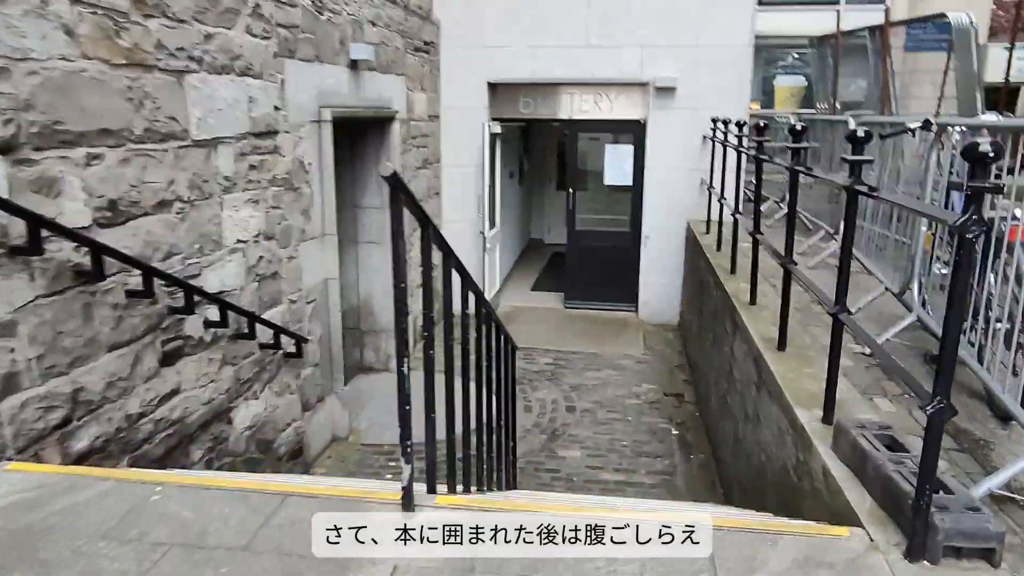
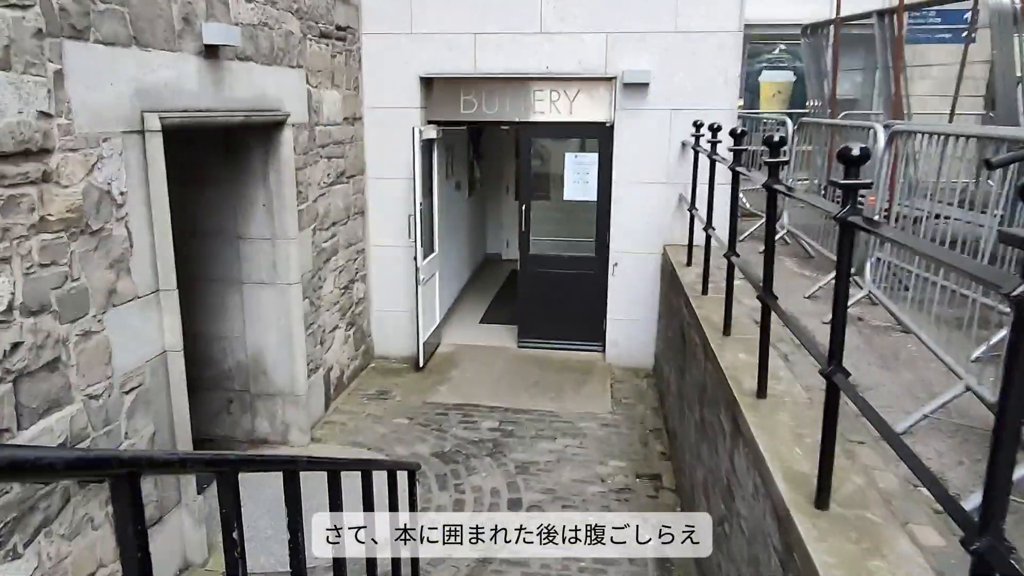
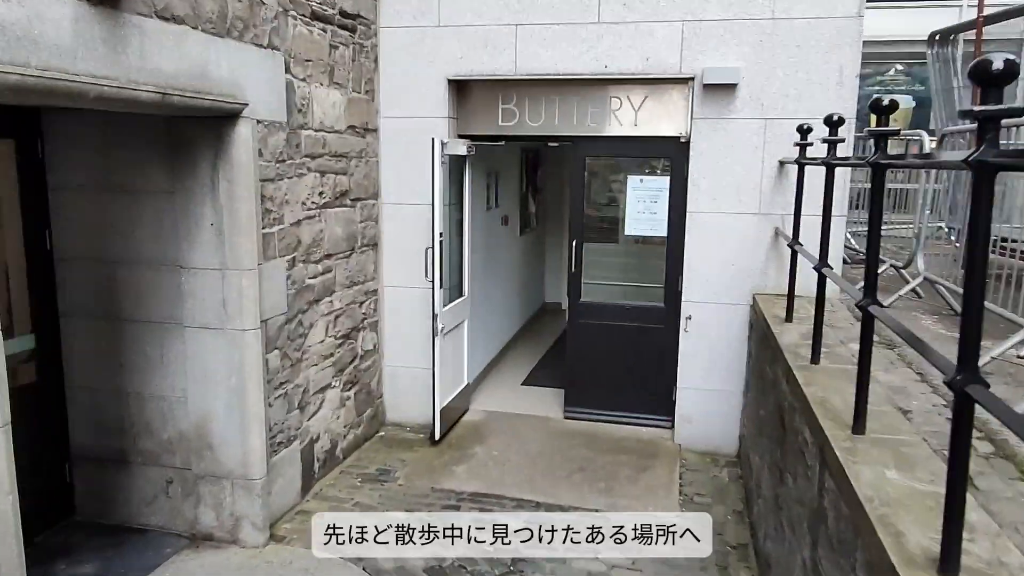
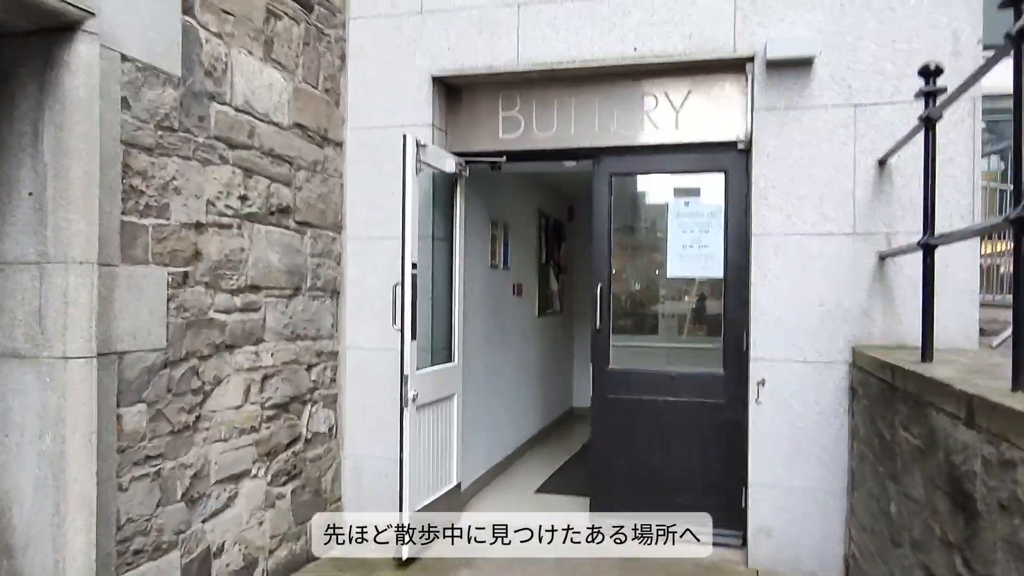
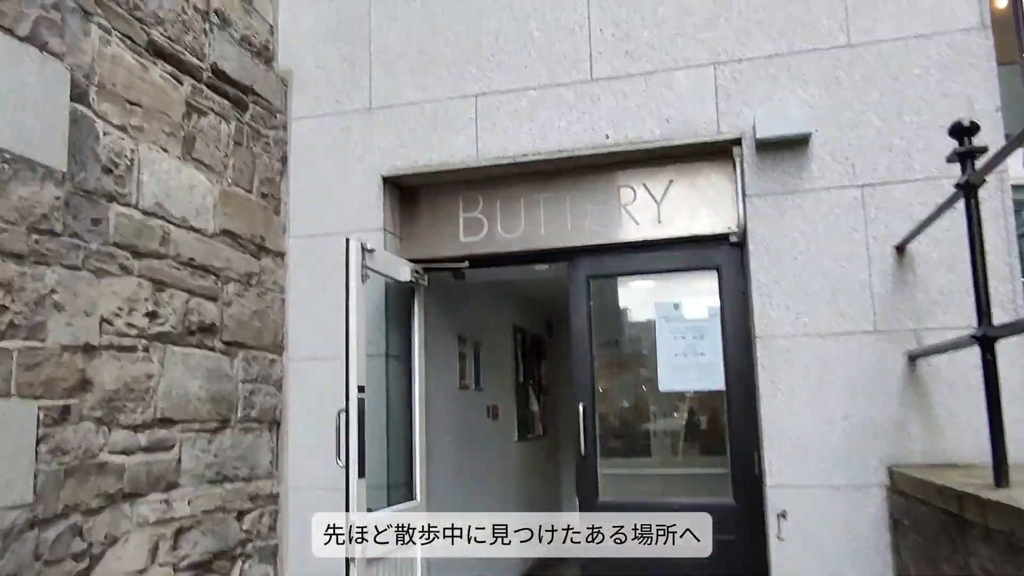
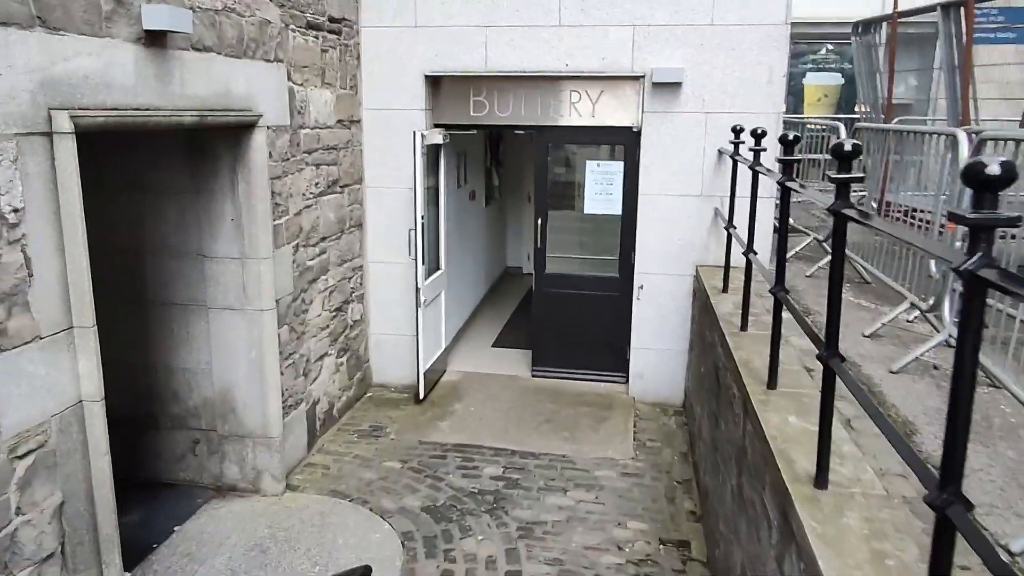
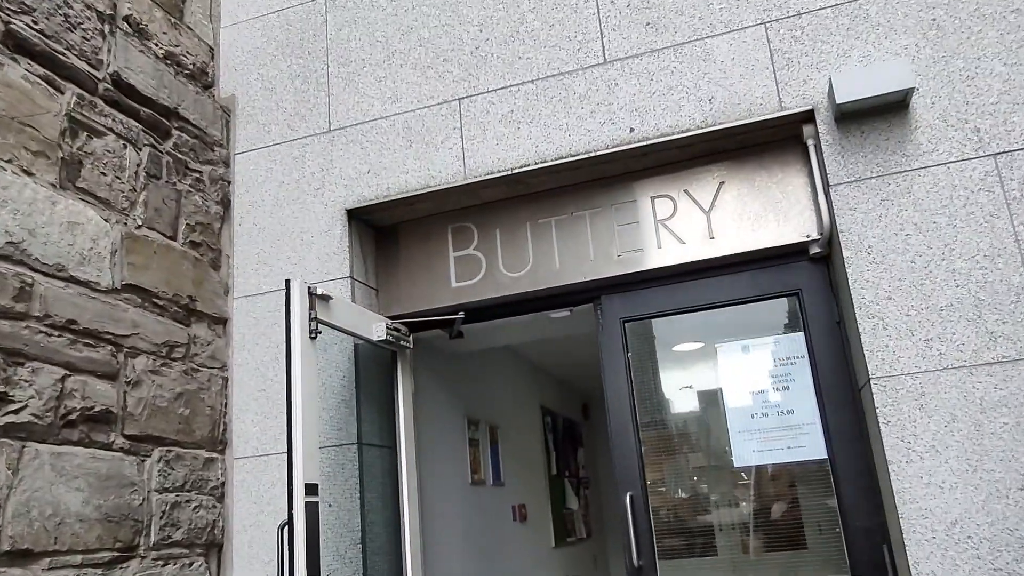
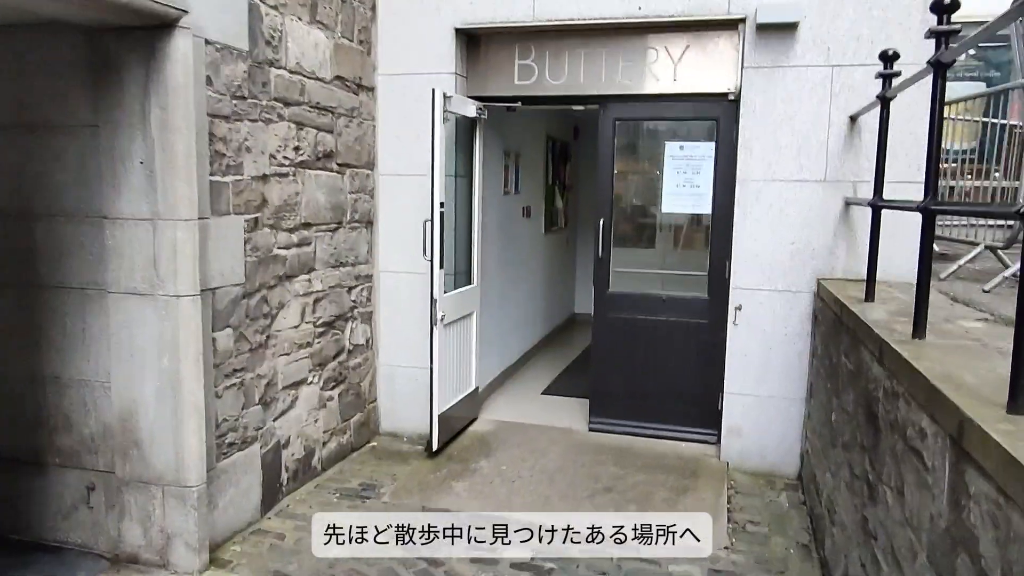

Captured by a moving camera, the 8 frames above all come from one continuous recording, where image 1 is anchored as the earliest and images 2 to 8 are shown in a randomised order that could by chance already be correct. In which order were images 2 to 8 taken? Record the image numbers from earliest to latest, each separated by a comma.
2, 6, 3, 8, 4, 5, 7
